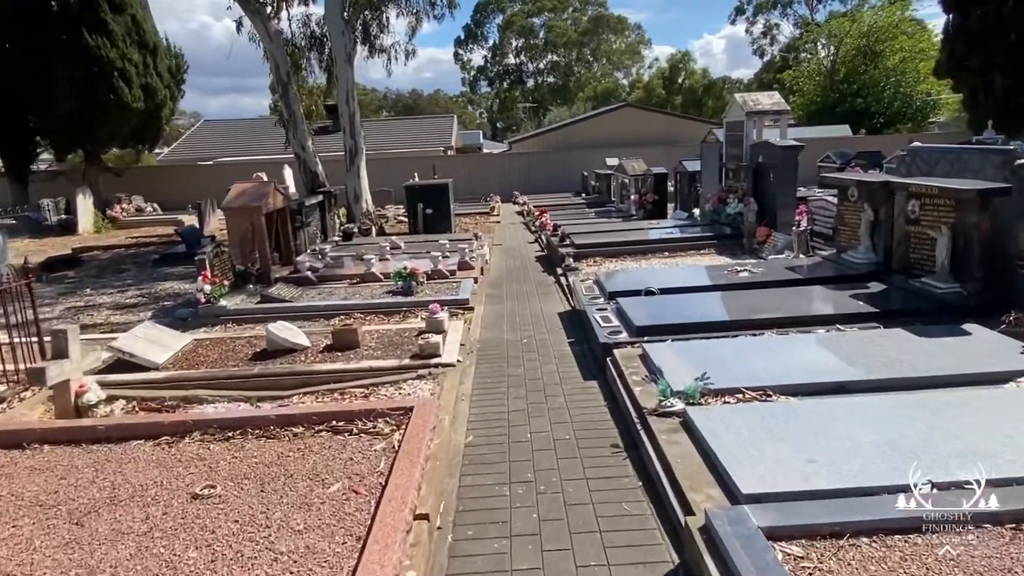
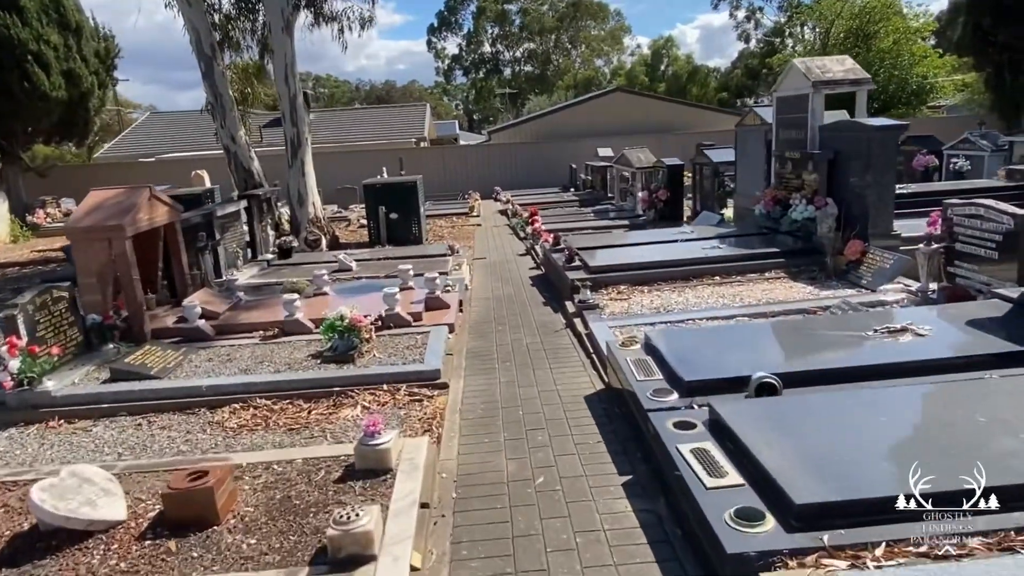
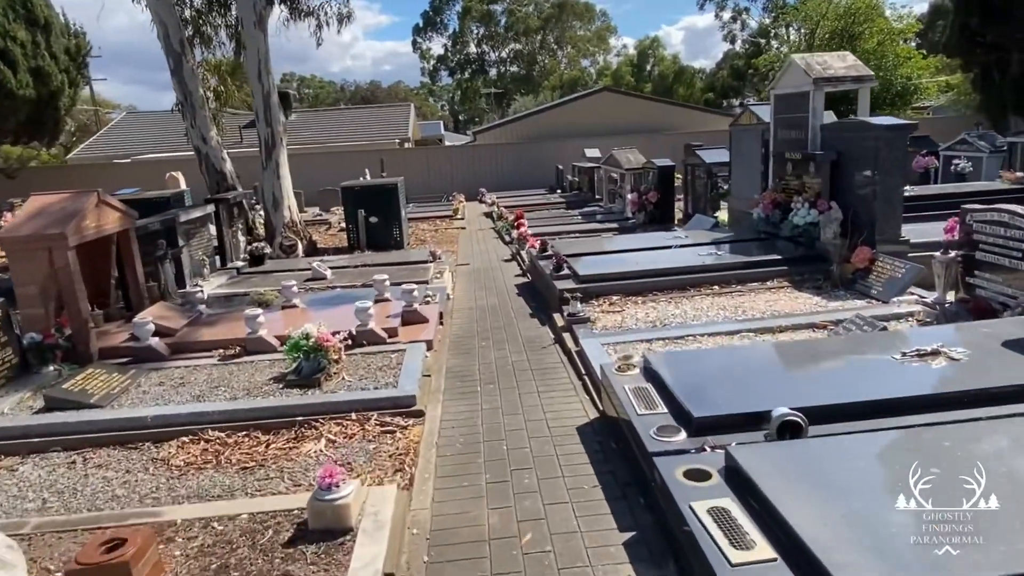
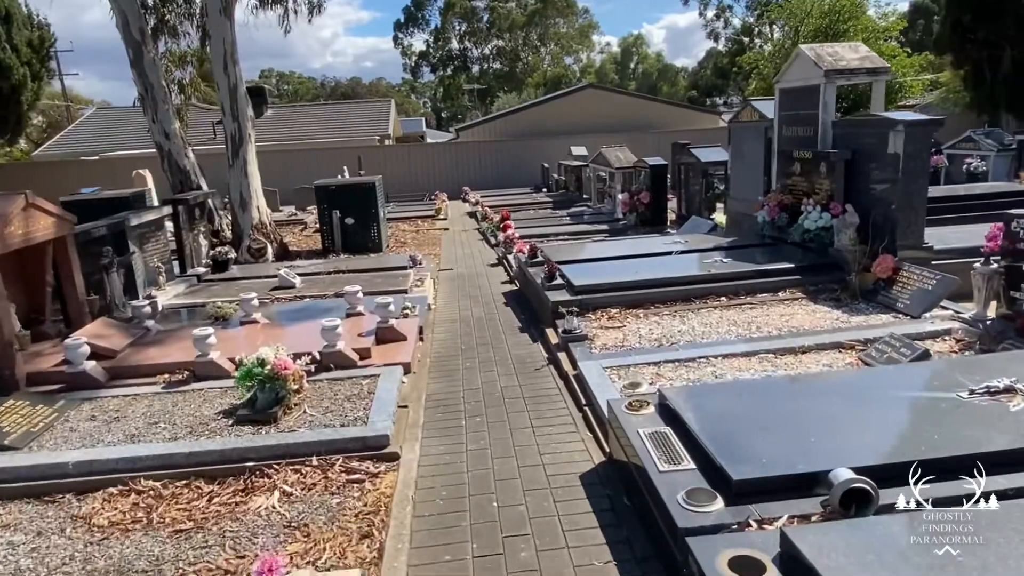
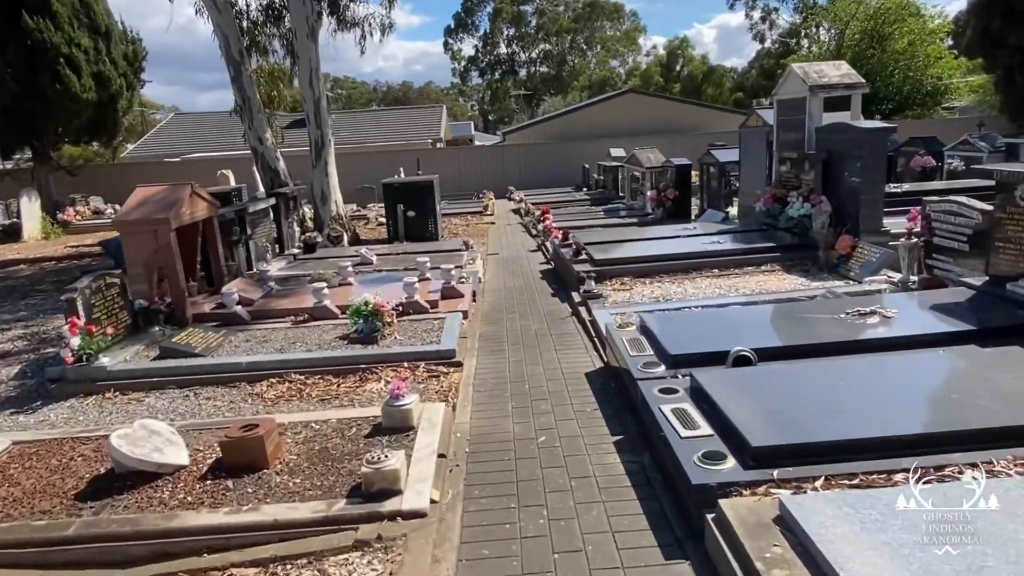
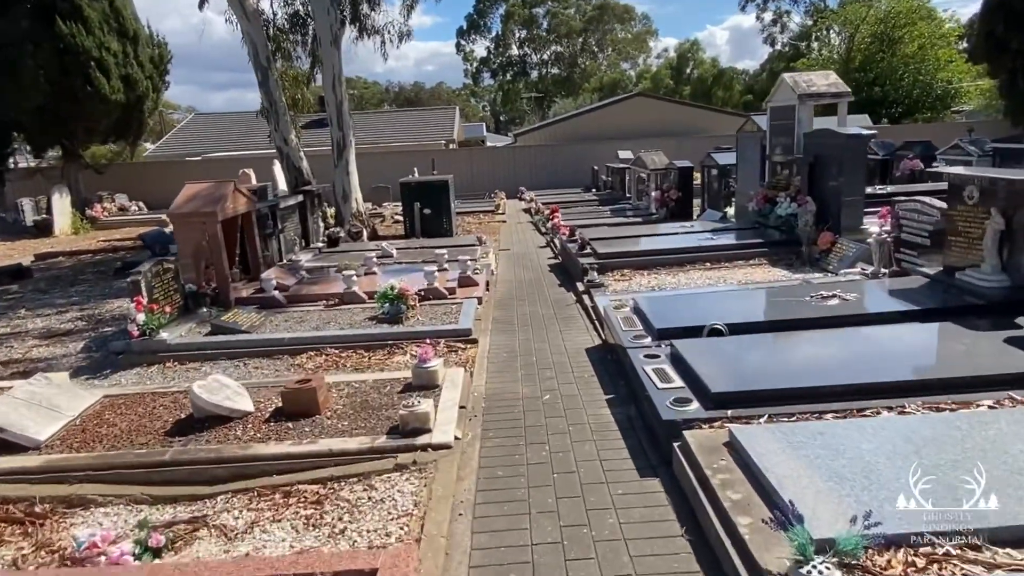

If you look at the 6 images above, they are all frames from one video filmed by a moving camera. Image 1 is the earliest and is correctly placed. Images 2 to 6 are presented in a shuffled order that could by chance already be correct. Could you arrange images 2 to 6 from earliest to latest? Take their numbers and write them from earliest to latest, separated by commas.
6, 5, 2, 3, 4
